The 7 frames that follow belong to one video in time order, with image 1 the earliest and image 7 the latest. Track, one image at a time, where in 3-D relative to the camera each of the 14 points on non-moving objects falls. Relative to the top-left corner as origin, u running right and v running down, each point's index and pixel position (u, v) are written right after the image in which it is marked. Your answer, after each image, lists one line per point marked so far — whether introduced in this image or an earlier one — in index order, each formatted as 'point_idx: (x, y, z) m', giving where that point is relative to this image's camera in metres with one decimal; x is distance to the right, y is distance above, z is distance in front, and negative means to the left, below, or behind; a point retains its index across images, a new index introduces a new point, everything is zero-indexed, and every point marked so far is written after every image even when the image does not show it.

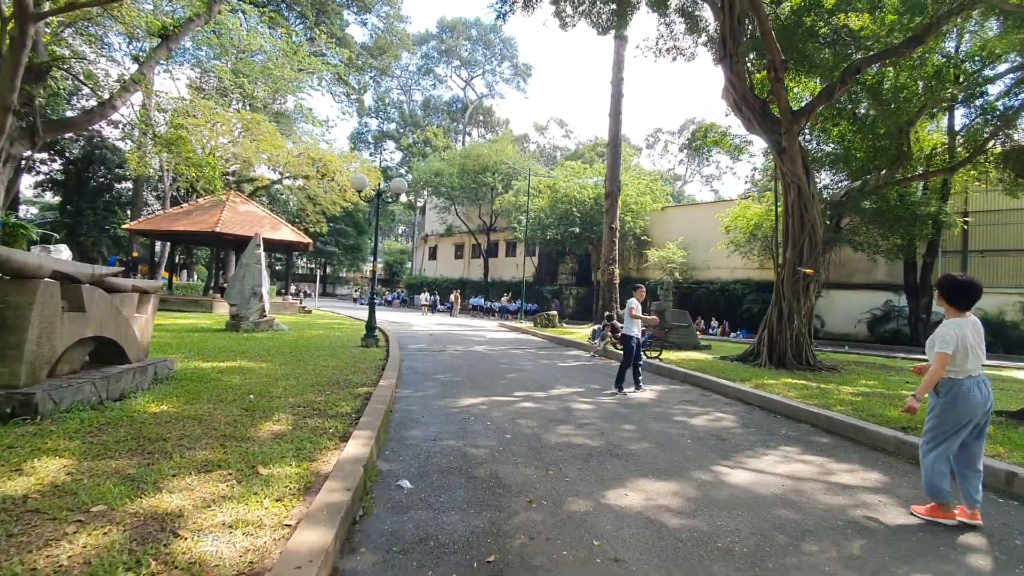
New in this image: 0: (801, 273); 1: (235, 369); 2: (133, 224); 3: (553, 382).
0: (+6.1, +0.3, +10.6) m
1: (-3.9, -1.1, +7.0) m
2: (-14.6, +2.5, +19.3) m
3: (+0.6, -1.4, +7.8) m
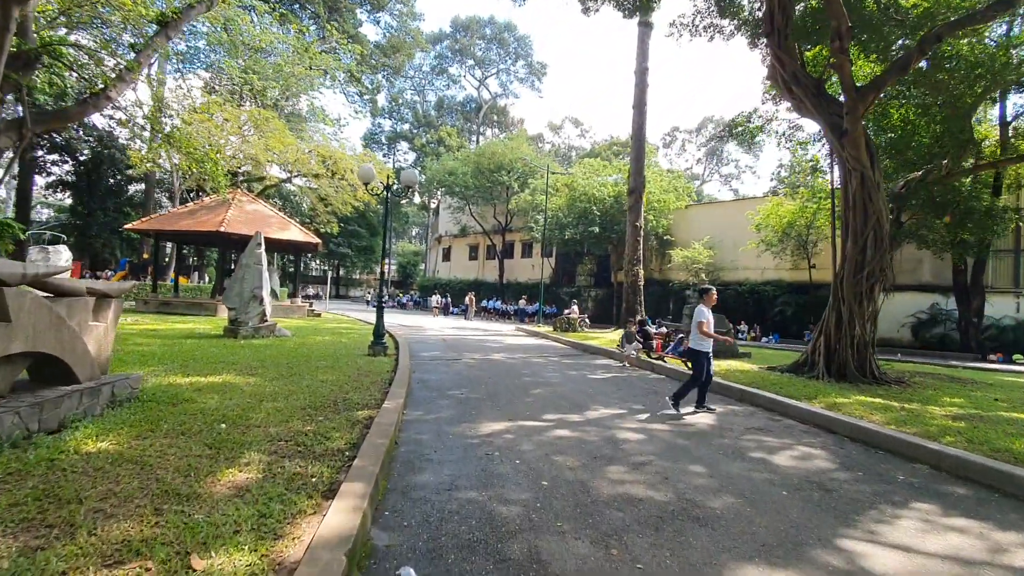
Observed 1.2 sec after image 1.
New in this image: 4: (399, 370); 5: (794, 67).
0: (+6.6, +0.3, +9.4) m
1: (-3.5, -1.2, +6.0) m
2: (-13.9, +2.4, +18.5) m
3: (+1.0, -1.5, +6.6) m
4: (-1.8, -1.3, +7.9) m
5: (+5.5, +4.3, +9.8) m
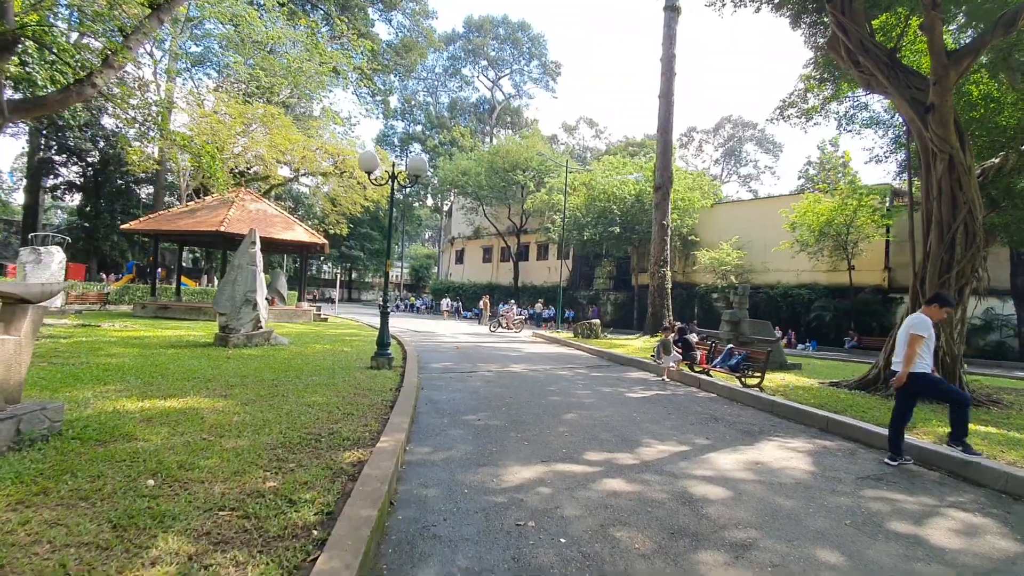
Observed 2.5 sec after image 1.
0: (+7.0, +0.2, +7.9) m
1: (-3.2, -1.2, +4.8) m
2: (-13.3, +2.3, +17.6) m
3: (+1.3, -1.5, +5.3) m
4: (-1.5, -1.3, +6.7) m
5: (+5.9, +4.3, +8.4) m
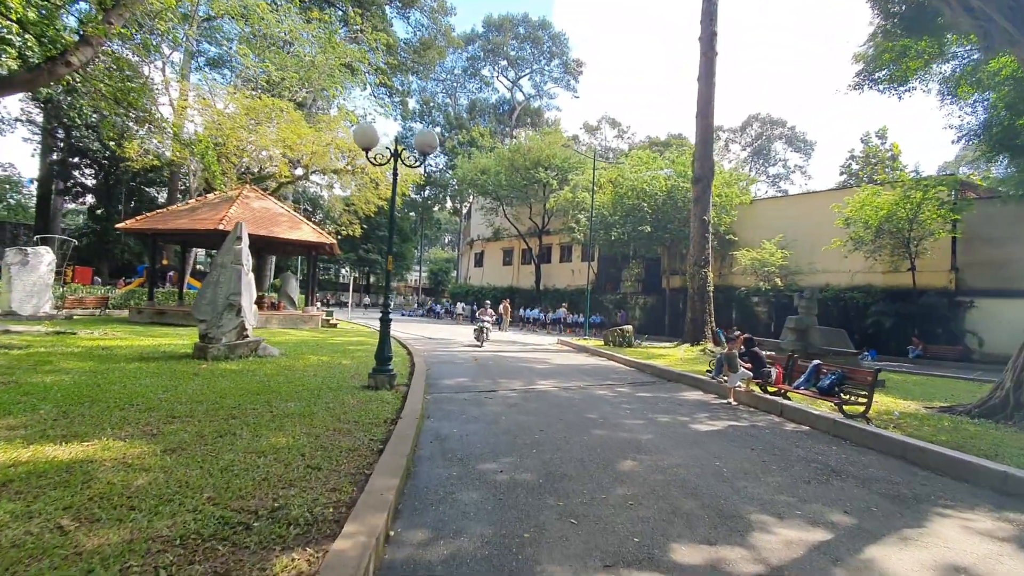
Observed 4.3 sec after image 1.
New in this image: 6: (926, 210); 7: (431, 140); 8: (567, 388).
0: (+7.3, +0.3, +6.0) m
1: (-3.0, -1.2, +3.3) m
2: (-12.6, +2.1, +16.5) m
3: (+1.6, -1.5, +3.6) m
4: (-1.1, -1.3, +5.1) m
5: (+6.3, +4.3, +6.6) m
6: (+14.7, +2.8, +17.7) m
7: (-1.2, +2.2, +7.2) m
8: (+0.9, -1.6, +8.0) m
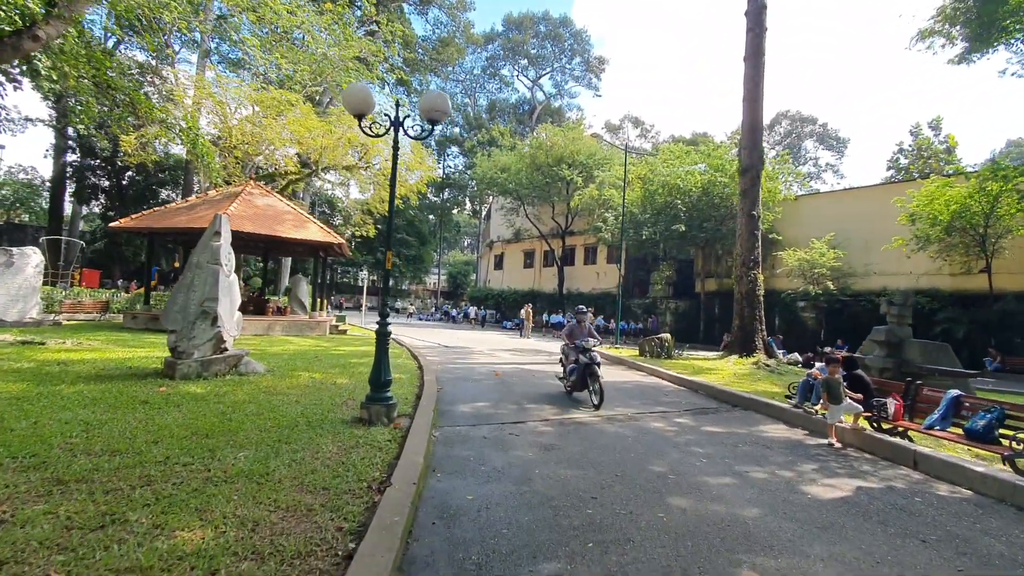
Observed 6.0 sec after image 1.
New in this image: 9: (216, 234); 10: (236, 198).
0: (+7.6, +0.2, +4.1) m
1: (-2.8, -1.2, +1.8) m
2: (-11.8, +2.0, +15.4) m
3: (+1.8, -1.5, +2.0) m
4: (-0.8, -1.4, +3.6) m
5: (+6.6, +4.2, +4.8) m
6: (+15.5, +2.6, +15.6) m
7: (-0.8, +2.1, +5.7) m
8: (+1.3, -1.7, +6.4) m
9: (-4.5, +0.8, +7.6) m
10: (-8.8, +2.9, +16.1) m
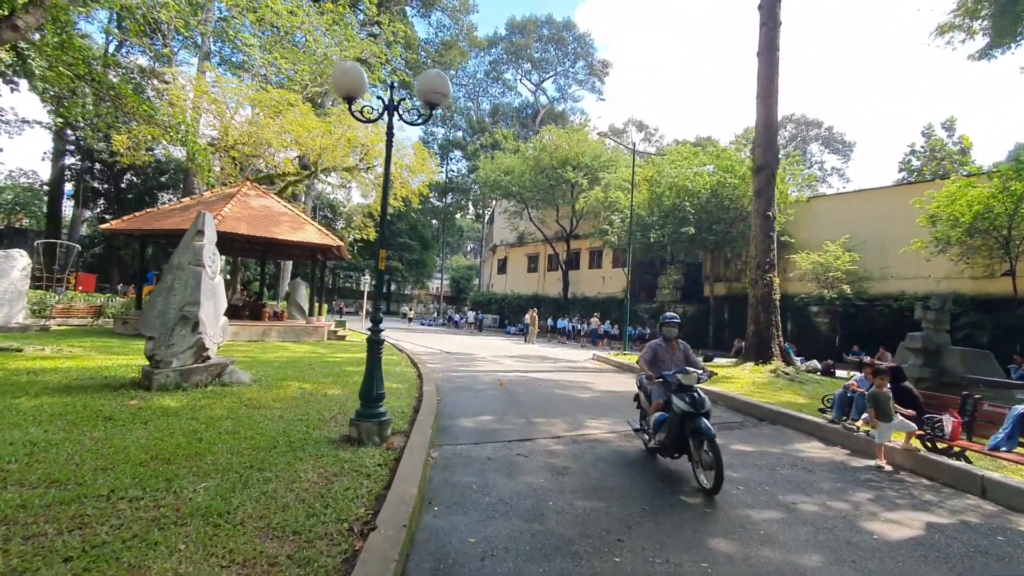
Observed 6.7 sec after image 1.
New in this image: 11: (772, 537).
0: (+7.7, +0.2, +3.5) m
1: (-2.7, -1.2, +1.2) m
2: (-11.7, +1.9, +14.9) m
3: (+1.9, -1.5, +1.3) m
4: (-0.8, -1.4, +3.0) m
5: (+6.7, +4.2, +4.2) m
6: (+15.6, +2.5, +14.9) m
7: (-0.7, +2.1, +5.1) m
8: (+1.4, -1.7, +5.8) m
9: (-4.4, +0.8, +7.0) m
10: (-8.7, +2.8, +15.6) m
11: (+1.7, -1.6, +3.2) m
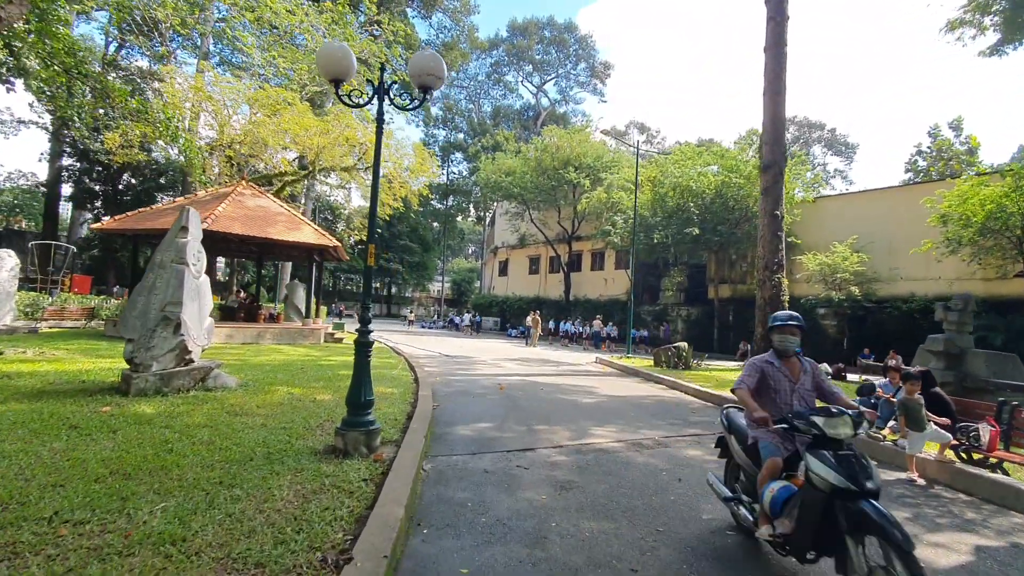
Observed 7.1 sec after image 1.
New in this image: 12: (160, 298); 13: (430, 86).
0: (+7.7, +0.2, +3.1) m
1: (-2.7, -1.2, +0.8) m
2: (-11.7, +1.9, +14.6) m
3: (+1.8, -1.5, +1.0) m
4: (-0.8, -1.3, +2.6) m
5: (+6.7, +4.2, +3.8) m
6: (+15.6, +2.5, +14.5) m
7: (-0.7, +2.1, +4.8) m
8: (+1.4, -1.7, +5.4) m
9: (-4.4, +0.8, +6.7) m
10: (-8.7, +2.7, +15.2) m
11: (+1.7, -1.6, +2.8) m
12: (-4.5, -0.1, +6.4) m
13: (-0.8, +1.9, +4.8) m
